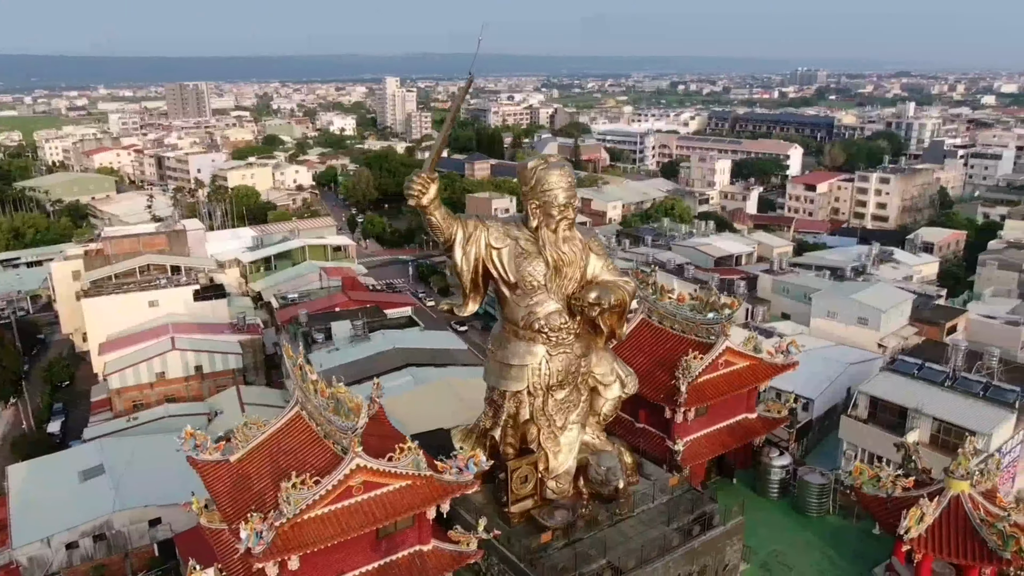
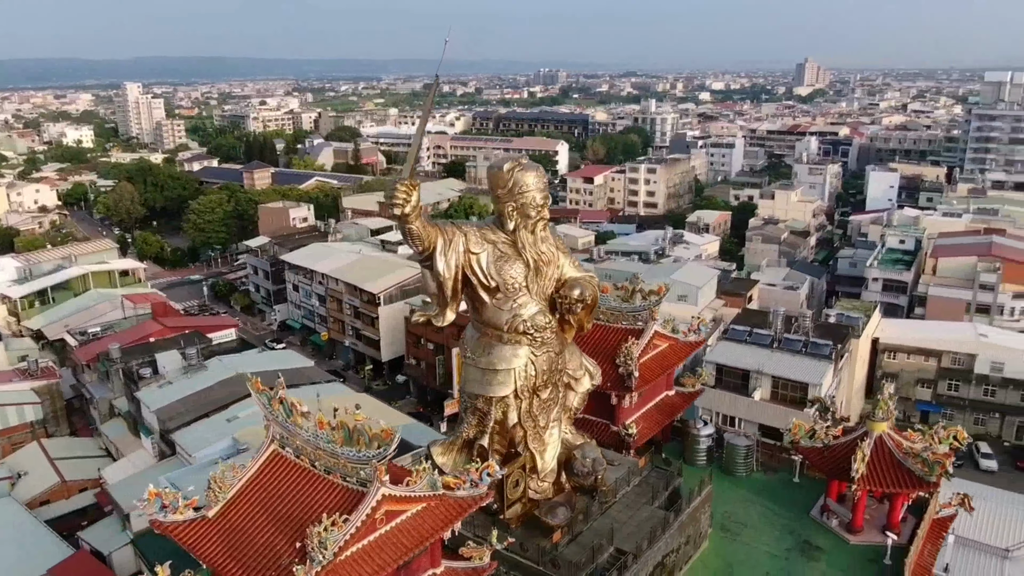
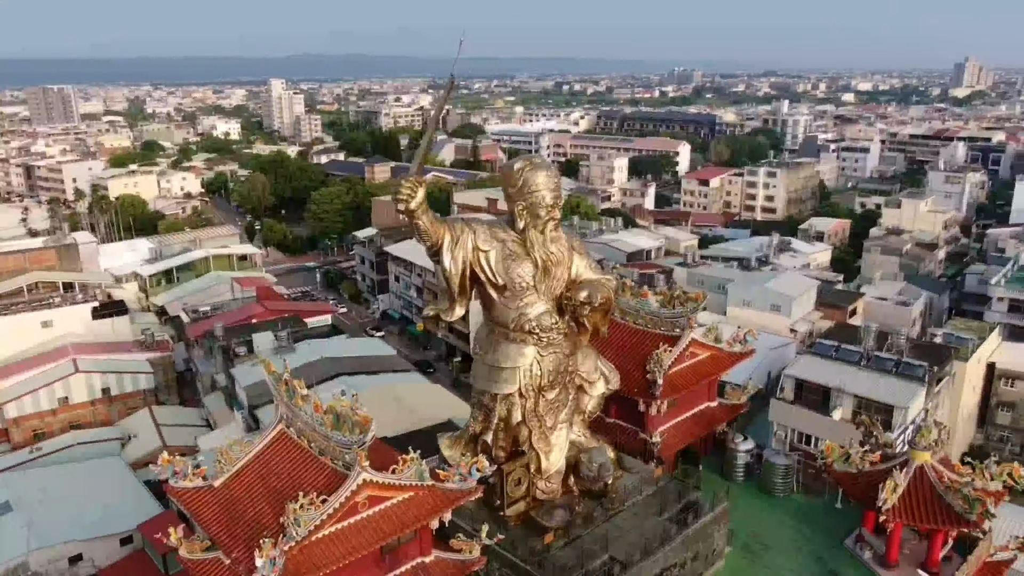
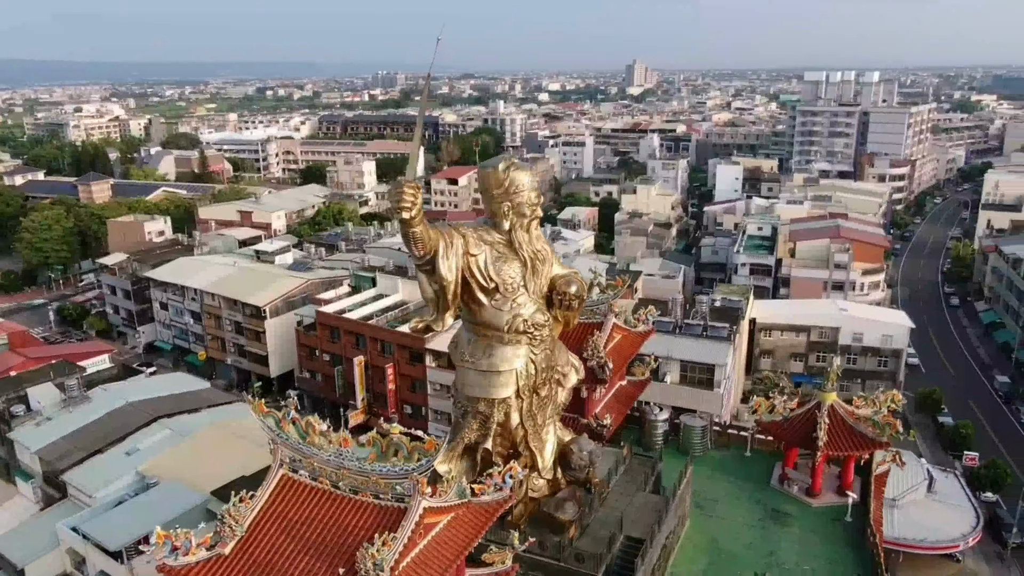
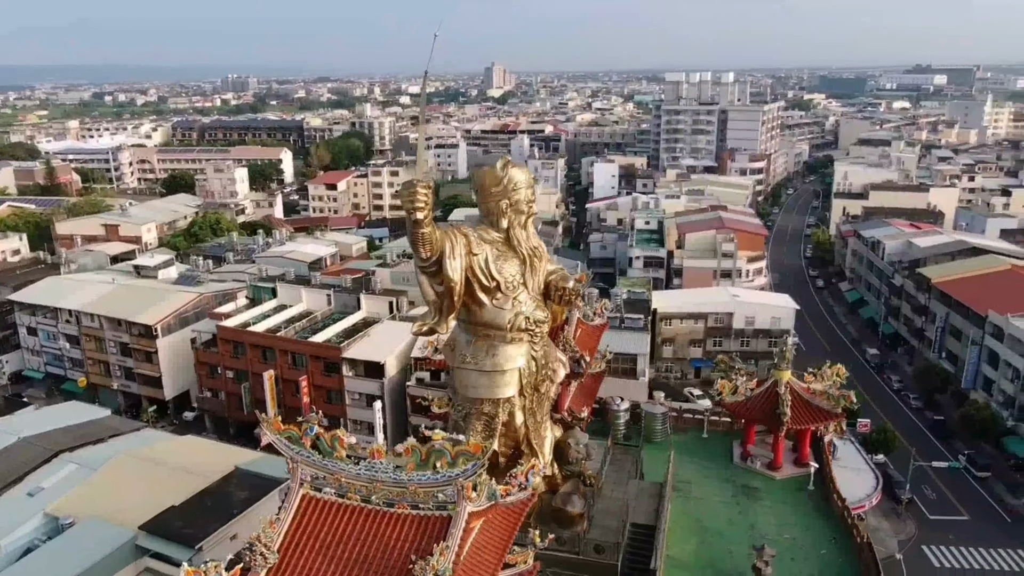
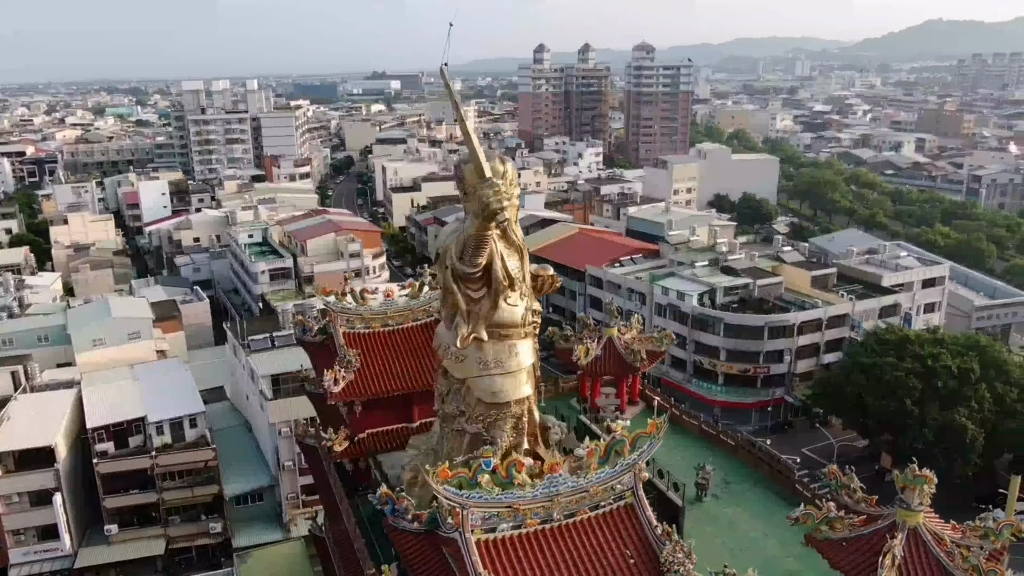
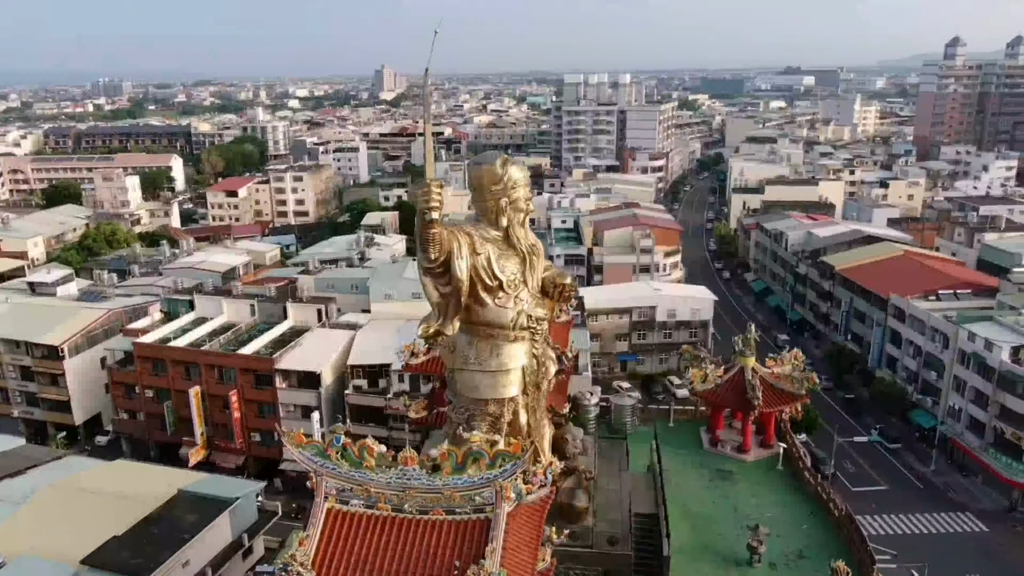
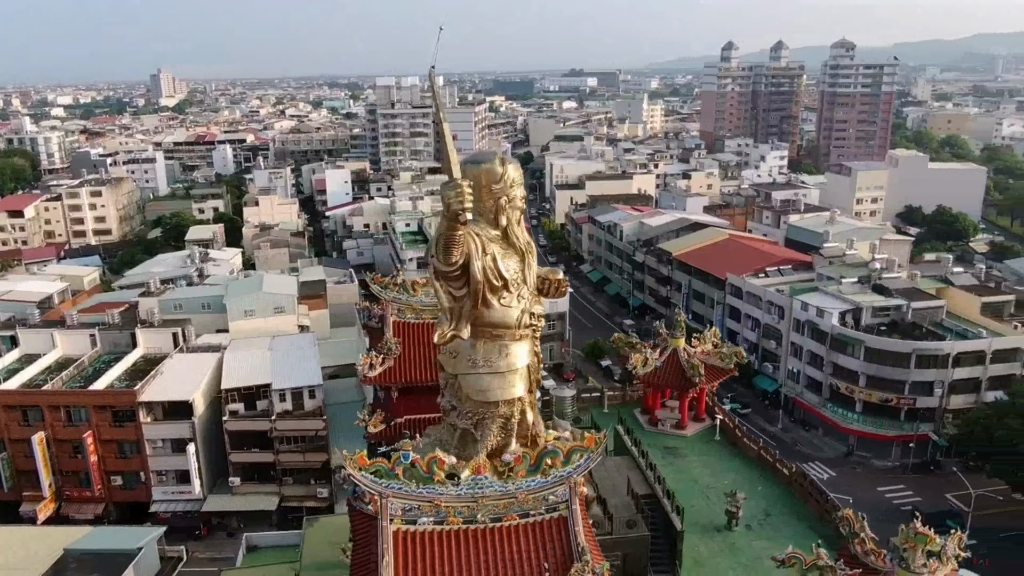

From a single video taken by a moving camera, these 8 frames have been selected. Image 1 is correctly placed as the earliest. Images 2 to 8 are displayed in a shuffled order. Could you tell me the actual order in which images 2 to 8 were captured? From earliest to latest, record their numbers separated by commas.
3, 2, 4, 5, 7, 8, 6
